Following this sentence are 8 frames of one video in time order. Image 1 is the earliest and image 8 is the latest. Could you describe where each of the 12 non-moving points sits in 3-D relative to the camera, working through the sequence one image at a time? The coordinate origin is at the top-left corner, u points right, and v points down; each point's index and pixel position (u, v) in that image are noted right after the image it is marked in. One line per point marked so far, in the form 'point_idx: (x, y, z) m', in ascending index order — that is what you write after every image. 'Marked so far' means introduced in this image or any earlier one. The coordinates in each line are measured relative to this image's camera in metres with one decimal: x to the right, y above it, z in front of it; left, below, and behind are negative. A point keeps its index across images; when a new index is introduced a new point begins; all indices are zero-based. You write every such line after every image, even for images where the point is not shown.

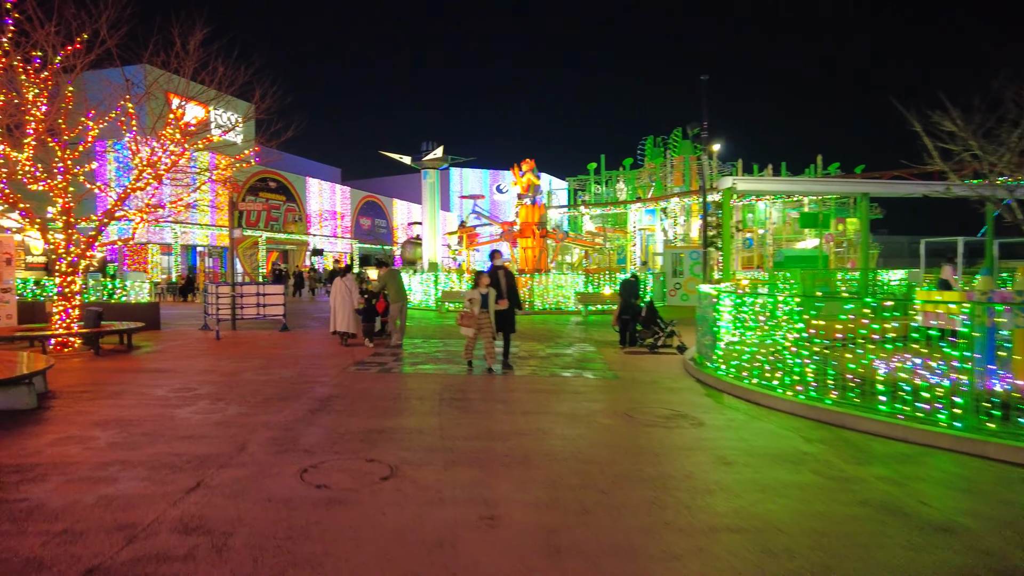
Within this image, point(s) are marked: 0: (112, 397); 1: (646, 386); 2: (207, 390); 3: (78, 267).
0: (-4.6, -1.3, +7.6) m
1: (+1.8, -1.3, +8.7) m
2: (-3.8, -1.3, +8.1) m
3: (-7.9, +0.4, +11.9) m
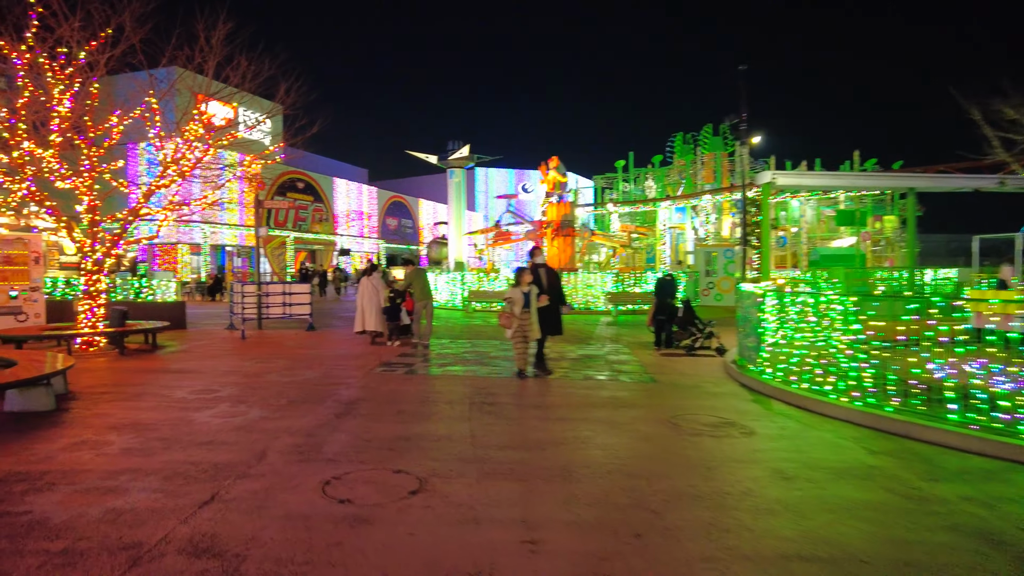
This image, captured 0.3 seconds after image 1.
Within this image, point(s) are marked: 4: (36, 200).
0: (-4.3, -1.3, +7.3) m
1: (+2.2, -1.3, +8.2) m
2: (-3.4, -1.2, +7.8) m
3: (-7.3, +0.4, +11.7) m
4: (-7.9, +1.5, +10.8) m
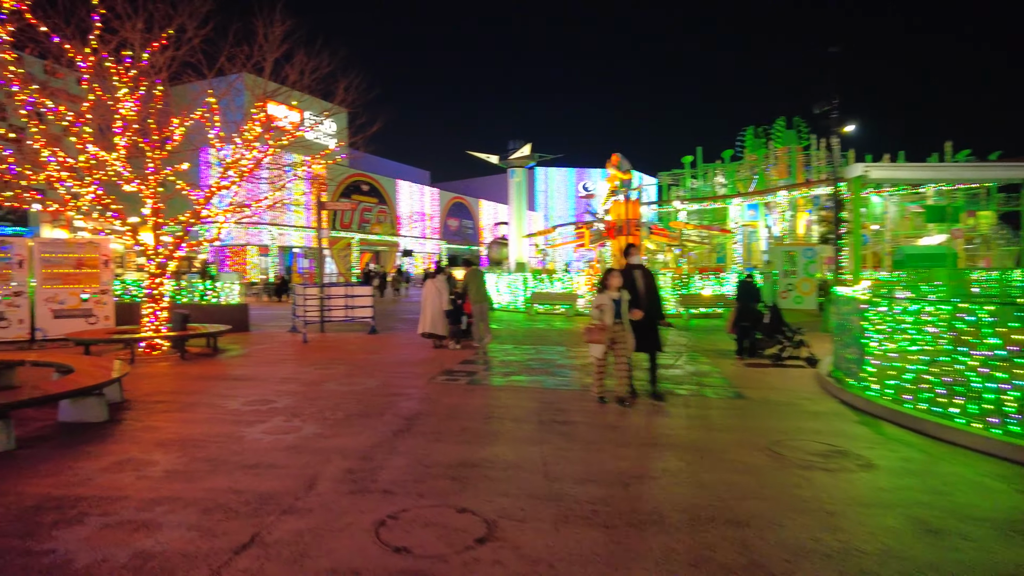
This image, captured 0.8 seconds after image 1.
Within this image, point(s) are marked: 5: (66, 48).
0: (-3.5, -1.3, +7.0) m
1: (+3.0, -1.4, +7.3) m
2: (-2.6, -1.3, +7.4) m
3: (-6.2, +0.3, +11.7) m
4: (-6.8, +1.4, +10.9) m
5: (-6.9, +3.7, +10.0) m
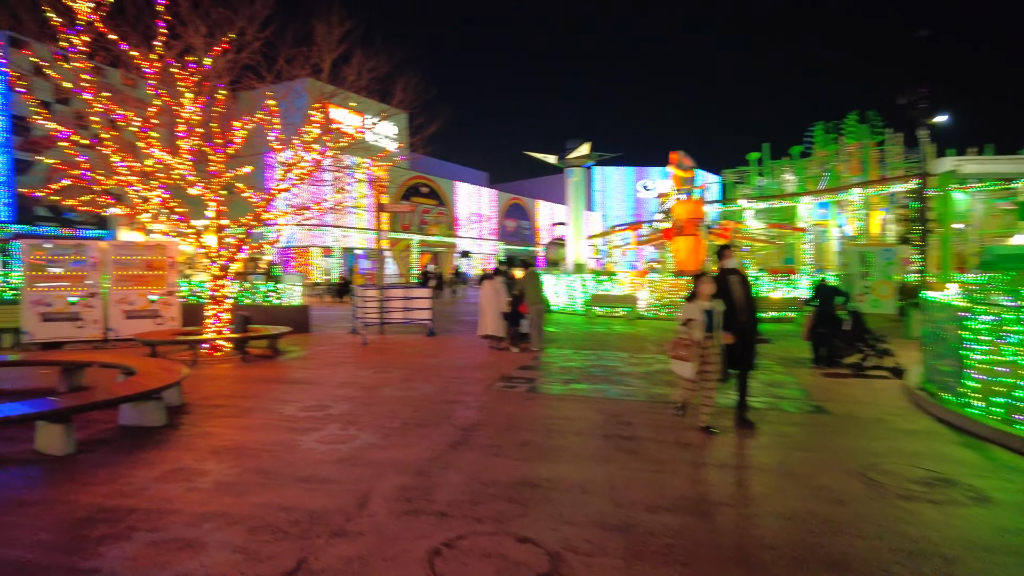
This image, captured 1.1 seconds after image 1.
0: (-2.9, -1.4, +6.9) m
1: (+3.6, -1.4, +6.7) m
2: (-1.9, -1.3, +7.2) m
3: (-5.1, +0.3, +11.8) m
4: (-5.8, +1.4, +11.1) m
5: (-5.9, +3.6, +10.2) m
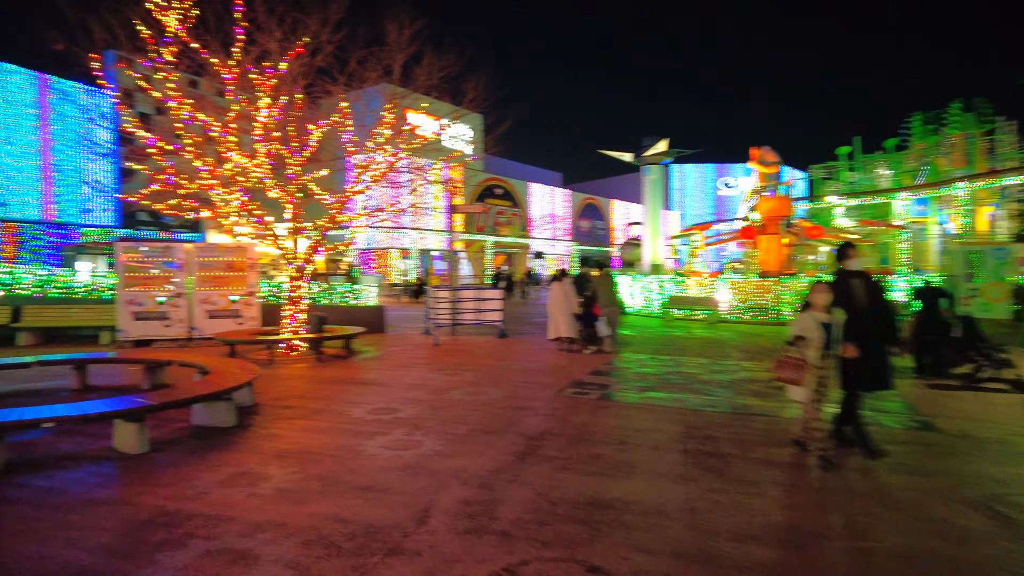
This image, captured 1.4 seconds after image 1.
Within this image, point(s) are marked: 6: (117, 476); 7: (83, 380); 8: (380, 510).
0: (-2.1, -1.4, +6.9) m
1: (+4.3, -1.5, +5.9) m
2: (-1.1, -1.4, +7.1) m
3: (-3.8, +0.3, +12.0) m
4: (-4.6, +1.3, +11.3) m
5: (-4.8, +3.6, +10.5) m
6: (-3.0, -1.4, +4.9) m
7: (-5.5, -1.2, +8.3) m
8: (-0.8, -1.4, +4.1) m
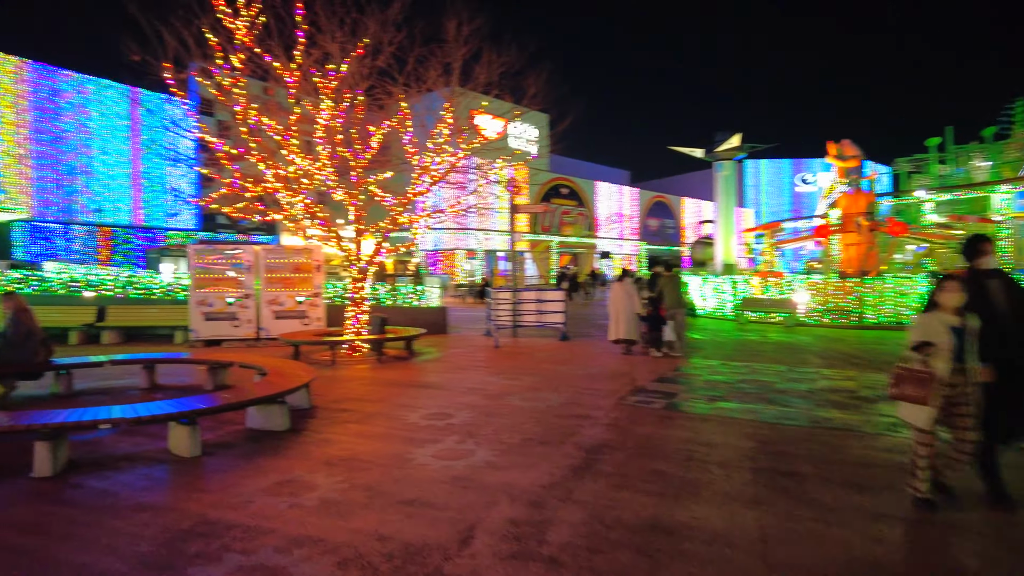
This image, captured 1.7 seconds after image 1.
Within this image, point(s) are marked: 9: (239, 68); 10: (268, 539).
0: (-1.5, -1.4, +6.8) m
1: (+4.8, -1.5, +5.1) m
2: (-0.5, -1.4, +6.9) m
3: (-2.7, +0.3, +12.0) m
4: (-3.5, +1.3, +11.4) m
5: (-3.8, +3.6, +10.6) m
6: (-2.6, -1.4, +4.9) m
7: (-4.7, -1.2, +8.5) m
8: (-0.5, -1.4, +3.9) m
9: (-4.4, +3.6, +10.6) m
10: (-1.4, -1.5, +3.8) m
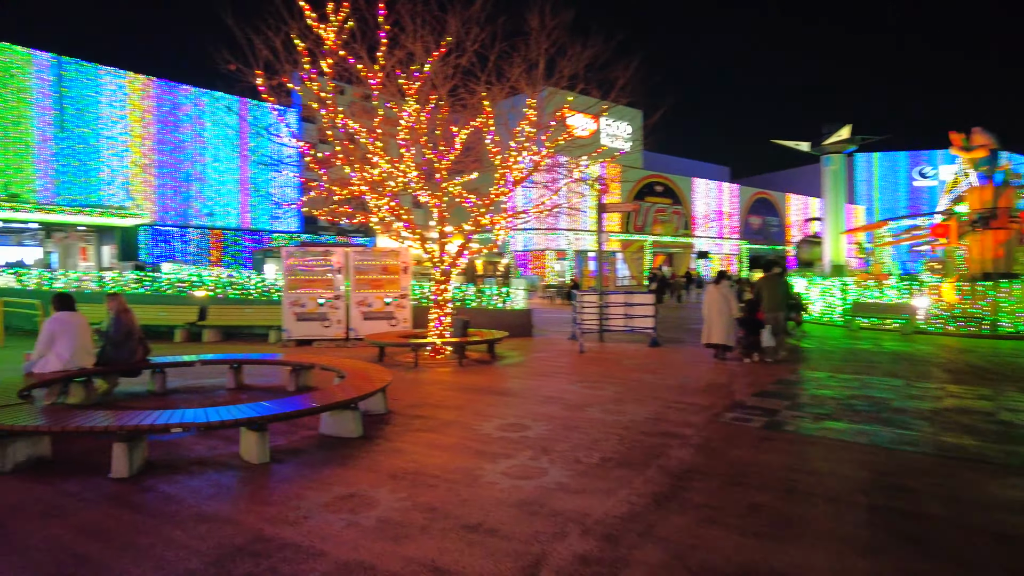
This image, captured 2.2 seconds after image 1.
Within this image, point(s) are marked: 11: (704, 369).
0: (-0.7, -1.4, +6.5) m
1: (+5.3, -1.6, +4.0) m
2: (+0.3, -1.4, +6.5) m
3: (-1.1, +0.2, +11.9) m
4: (-2.1, +1.3, +11.4) m
5: (-2.5, +3.6, +10.6) m
6: (-2.1, -1.5, +4.8) m
7: (-3.6, -1.2, +8.7) m
8: (-0.2, -1.5, +3.5) m
9: (-3.0, +3.6, +10.8) m
10: (-1.0, -1.5, +3.5) m
11: (+3.0, -1.3, +10.4) m
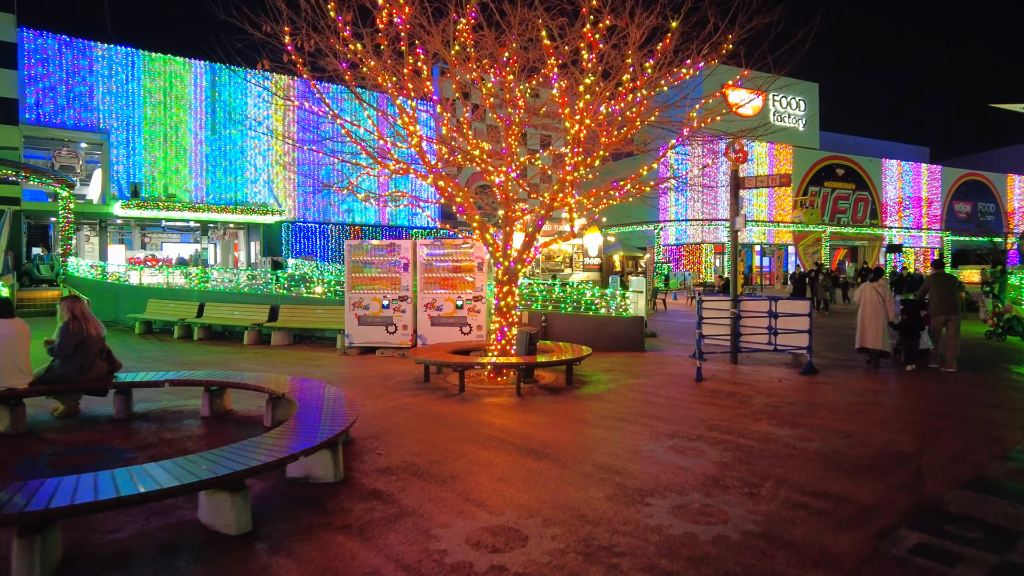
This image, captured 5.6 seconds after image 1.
0: (-0.8, -1.5, +4.0) m
1: (+4.4, -1.7, +0.1) m
2: (+0.1, -1.5, +3.7) m
3: (+0.1, +0.2, +9.3) m
4: (-0.9, +1.3, +9.1) m
5: (-1.4, +3.6, +8.4) m
6: (-2.5, -1.5, +2.7) m
7: (-3.1, -1.2, +6.8) m
8: (-1.0, -1.5, +1.0) m
9: (-2.0, +3.6, +8.6) m
10: (-1.8, -1.6, +1.2) m
11: (+3.8, -1.4, +6.8) m
